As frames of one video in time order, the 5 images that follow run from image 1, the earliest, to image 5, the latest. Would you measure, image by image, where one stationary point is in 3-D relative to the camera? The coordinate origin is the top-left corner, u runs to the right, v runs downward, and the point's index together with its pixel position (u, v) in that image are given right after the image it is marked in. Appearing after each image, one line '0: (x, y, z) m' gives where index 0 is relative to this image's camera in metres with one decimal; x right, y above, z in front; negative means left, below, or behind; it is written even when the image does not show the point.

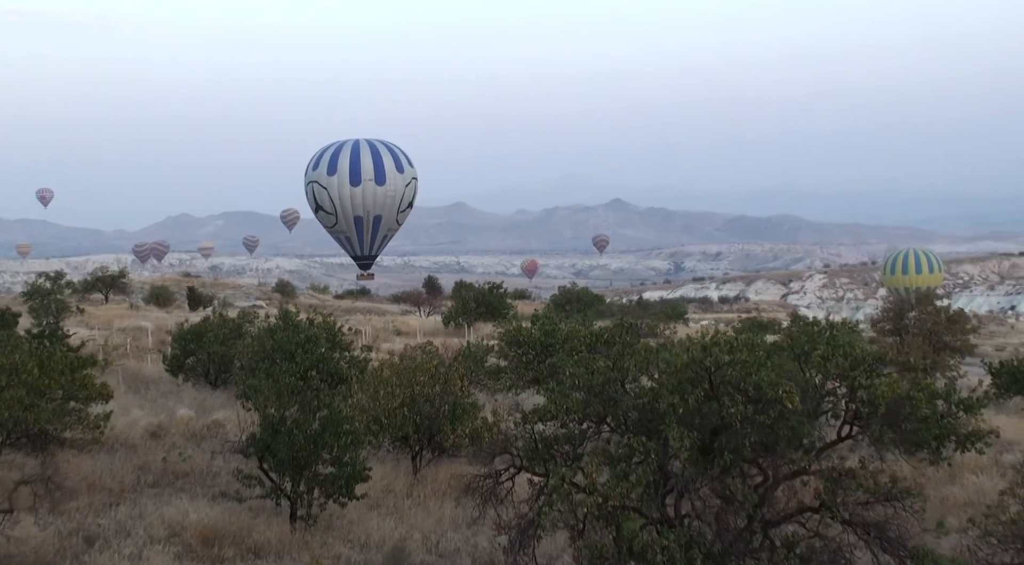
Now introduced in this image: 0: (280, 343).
0: (-3.5, -0.9, +17.6) m
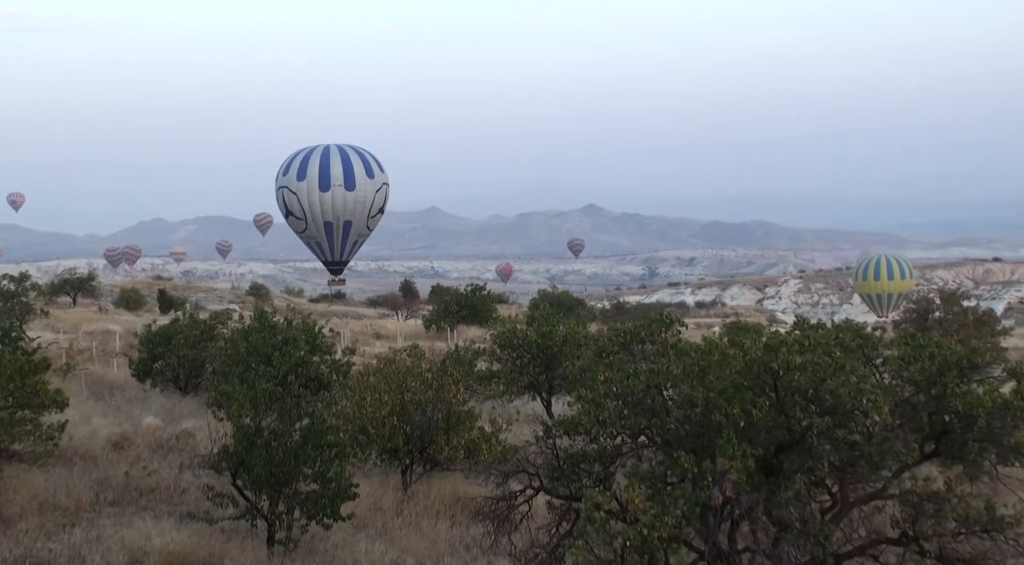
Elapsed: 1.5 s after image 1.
0: (-3.6, -0.9, +16.1) m
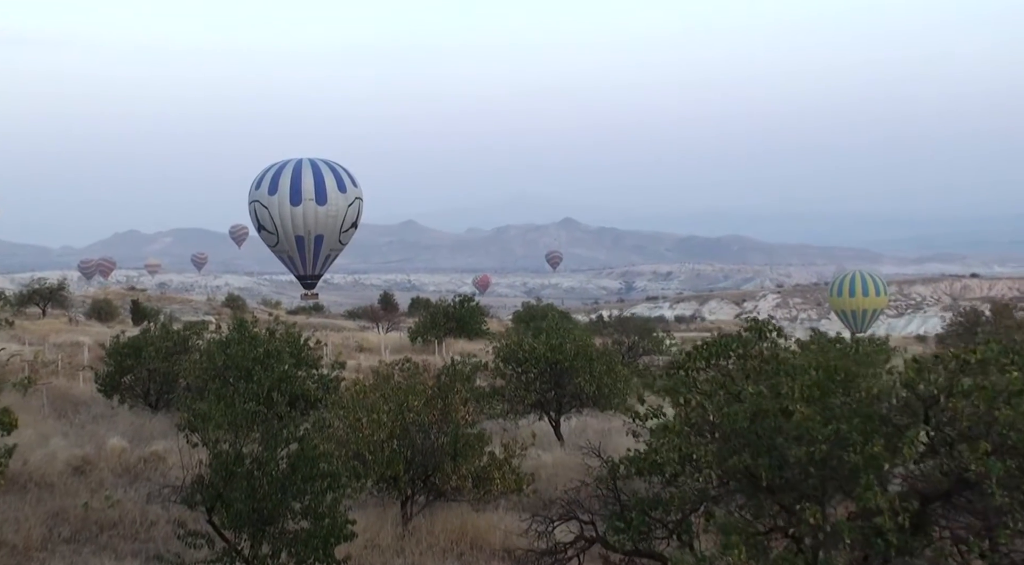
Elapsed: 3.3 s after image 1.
0: (-3.4, -0.9, +14.3) m
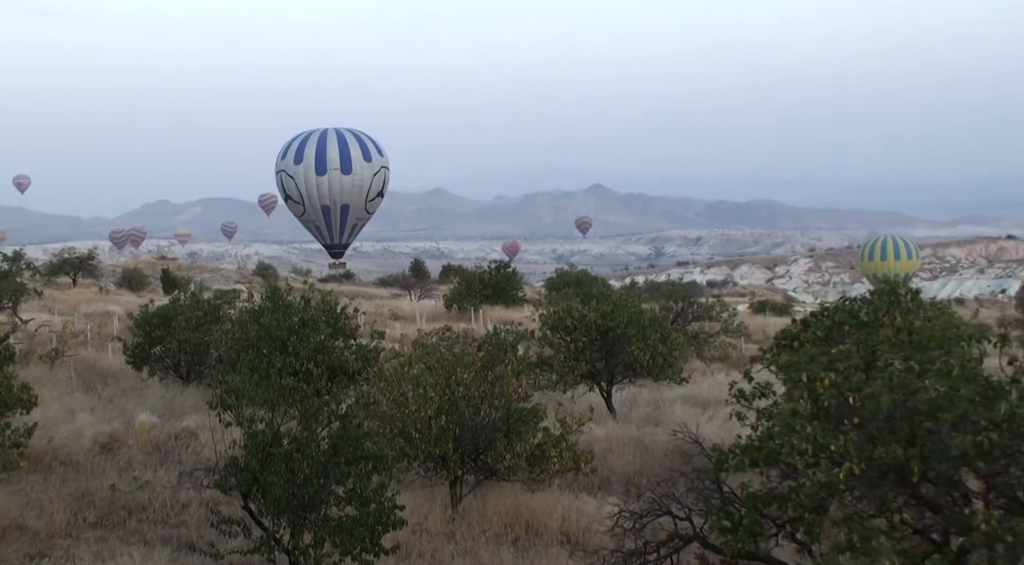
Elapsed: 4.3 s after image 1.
0: (-2.8, -0.5, +13.4) m
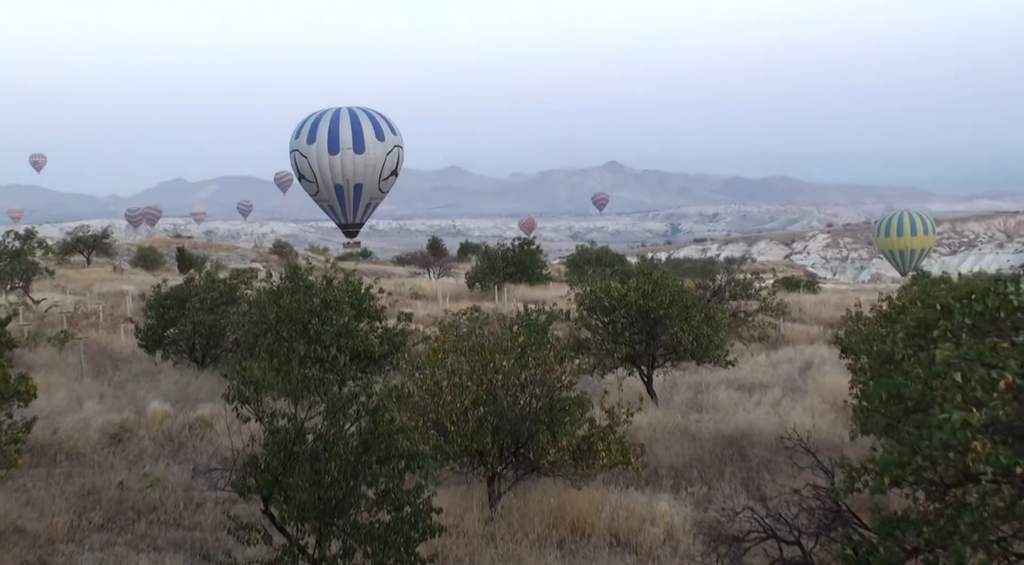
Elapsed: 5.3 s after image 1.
0: (-2.4, -0.3, +12.5) m
